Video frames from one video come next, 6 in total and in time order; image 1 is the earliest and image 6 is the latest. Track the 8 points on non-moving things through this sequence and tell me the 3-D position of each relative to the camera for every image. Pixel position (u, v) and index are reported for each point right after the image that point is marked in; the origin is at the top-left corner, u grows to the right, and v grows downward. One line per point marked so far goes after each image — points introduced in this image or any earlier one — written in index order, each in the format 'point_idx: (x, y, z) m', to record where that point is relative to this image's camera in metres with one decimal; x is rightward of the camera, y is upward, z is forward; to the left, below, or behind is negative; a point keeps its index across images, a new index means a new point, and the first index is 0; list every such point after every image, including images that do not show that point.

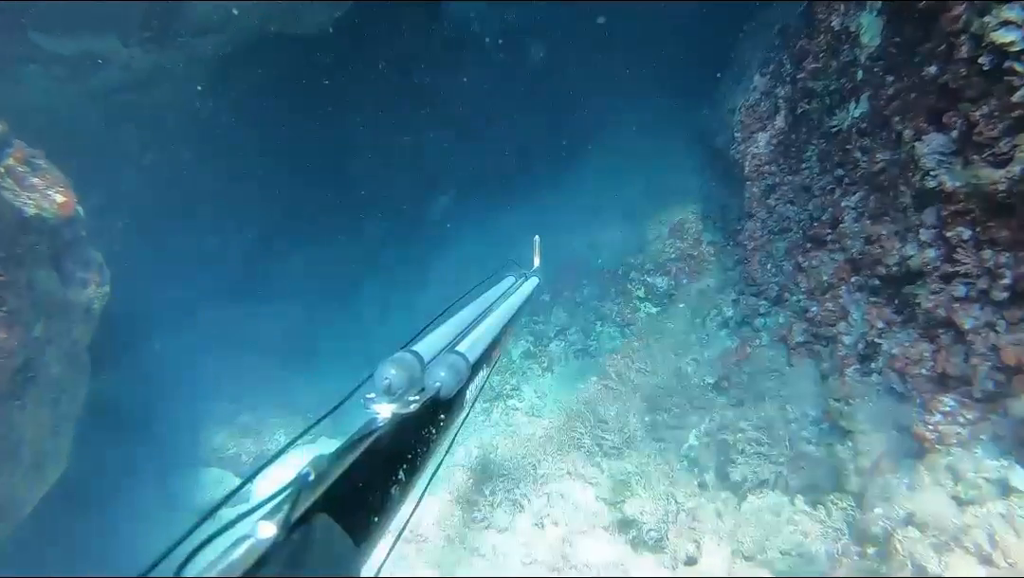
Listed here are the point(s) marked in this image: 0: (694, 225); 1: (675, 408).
0: (+4.8, +1.5, +13.9) m
1: (+3.1, -2.3, +9.6) m
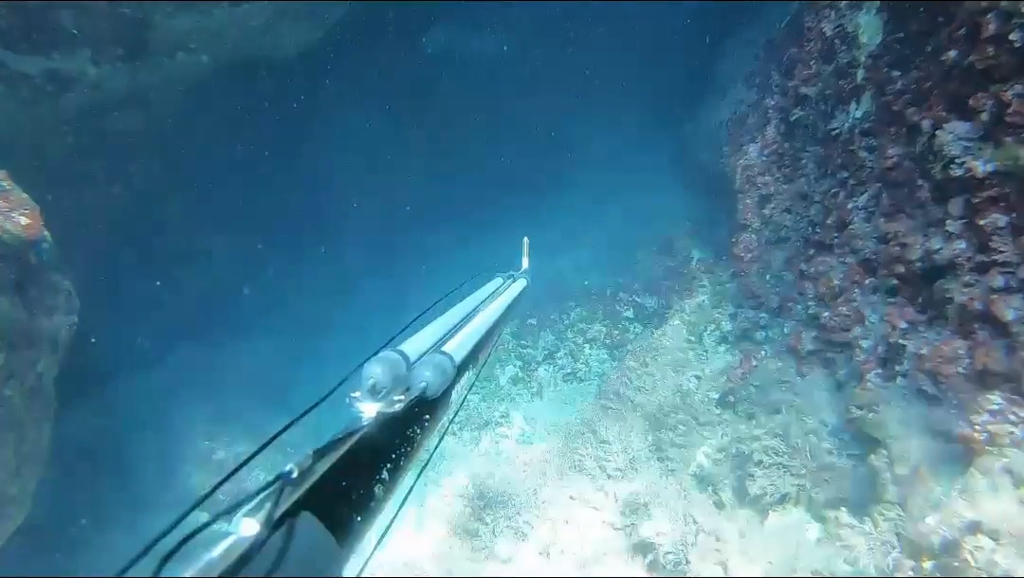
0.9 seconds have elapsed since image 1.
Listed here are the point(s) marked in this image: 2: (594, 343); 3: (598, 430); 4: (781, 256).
0: (+4.6, +1.1, +13.7) m
1: (+3.1, -2.5, +9.1) m
2: (+2.0, -1.5, +12.6) m
3: (+1.7, -2.7, +9.6) m
4: (+5.5, +0.6, +10.1) m
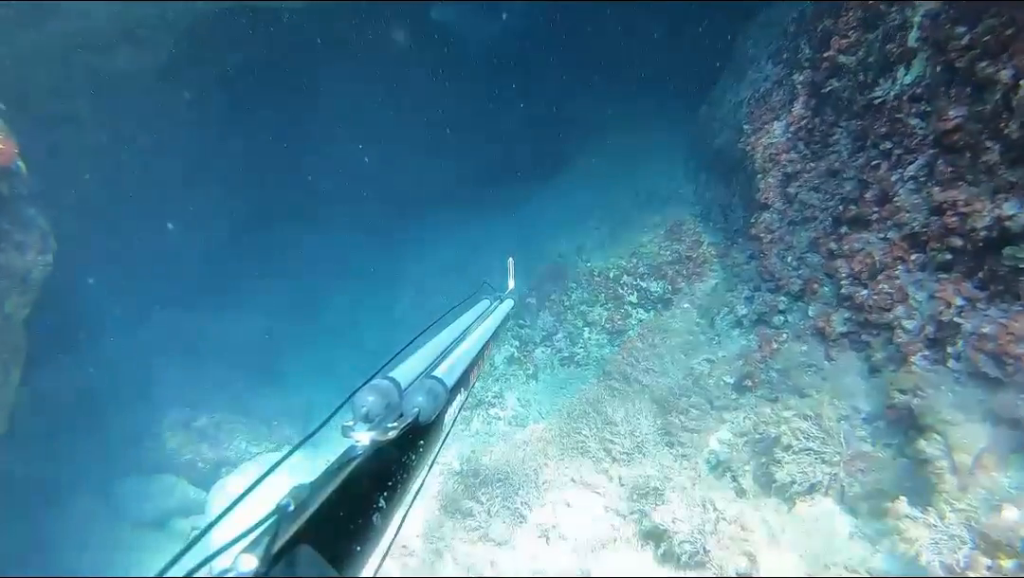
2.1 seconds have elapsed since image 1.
0: (+4.7, +1.5, +13.0) m
1: (+3.1, -2.0, +8.5) m
2: (+2.0, -1.0, +12.0) m
3: (+1.7, -2.2, +9.0) m
4: (+5.6, +1.0, +9.5) m
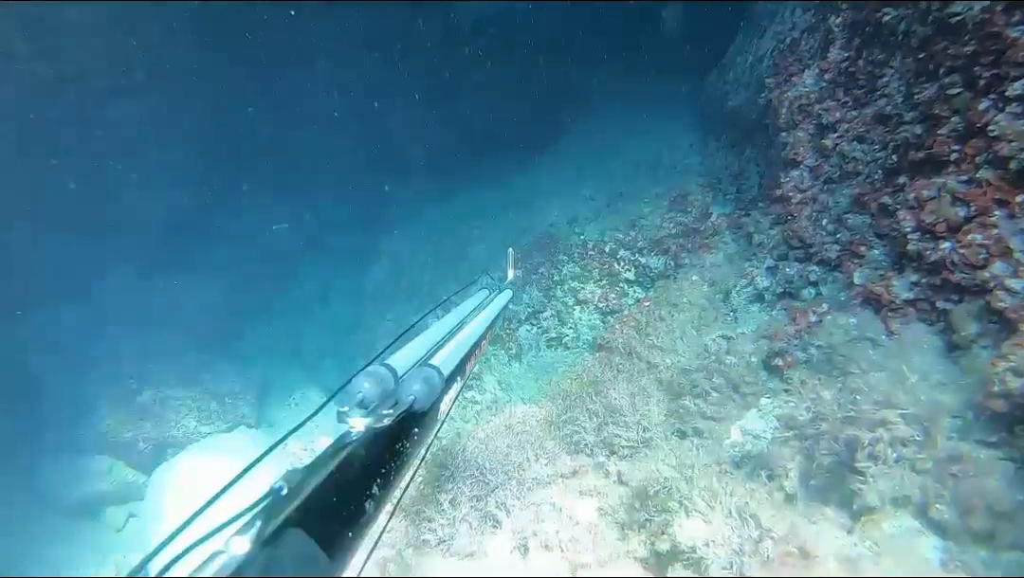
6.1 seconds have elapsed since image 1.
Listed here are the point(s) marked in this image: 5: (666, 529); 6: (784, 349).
0: (+4.4, +2.2, +11.4) m
1: (+2.8, -1.4, +6.9) m
2: (+1.6, -0.3, +10.3) m
3: (+1.4, -1.5, +7.4) m
4: (+5.4, +1.5, +7.9) m
5: (+1.6, -2.5, +5.2) m
6: (+3.8, -0.8, +6.8) m
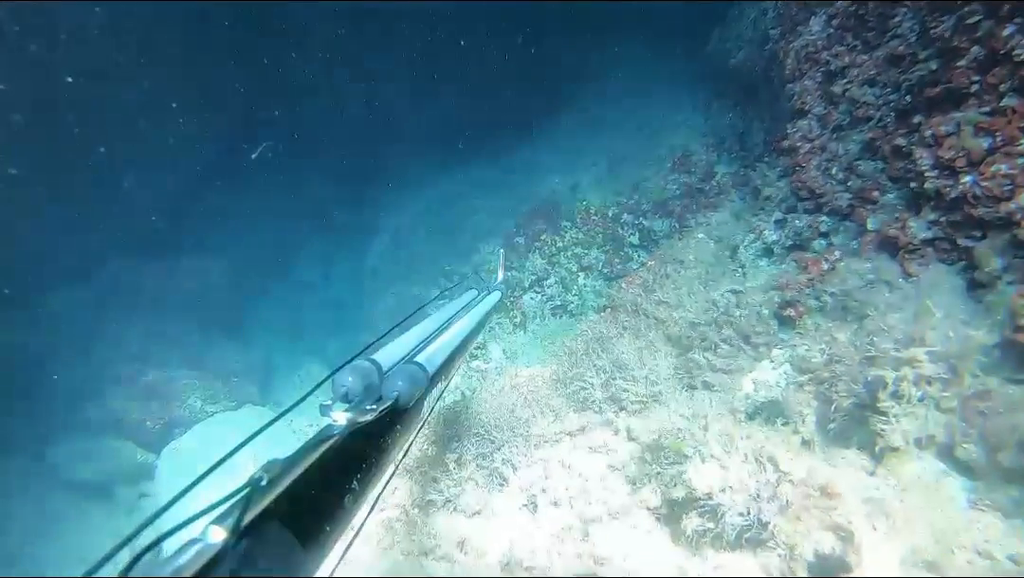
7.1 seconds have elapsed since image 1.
0: (+4.3, +3.0, +11.1) m
1: (+2.8, -0.8, +6.7) m
2: (+1.6, +0.5, +10.1) m
3: (+1.4, -0.9, +7.2) m
4: (+5.4, +2.3, +7.6) m
5: (+1.7, -1.9, +5.1) m
6: (+3.8, -0.1, +6.6) m
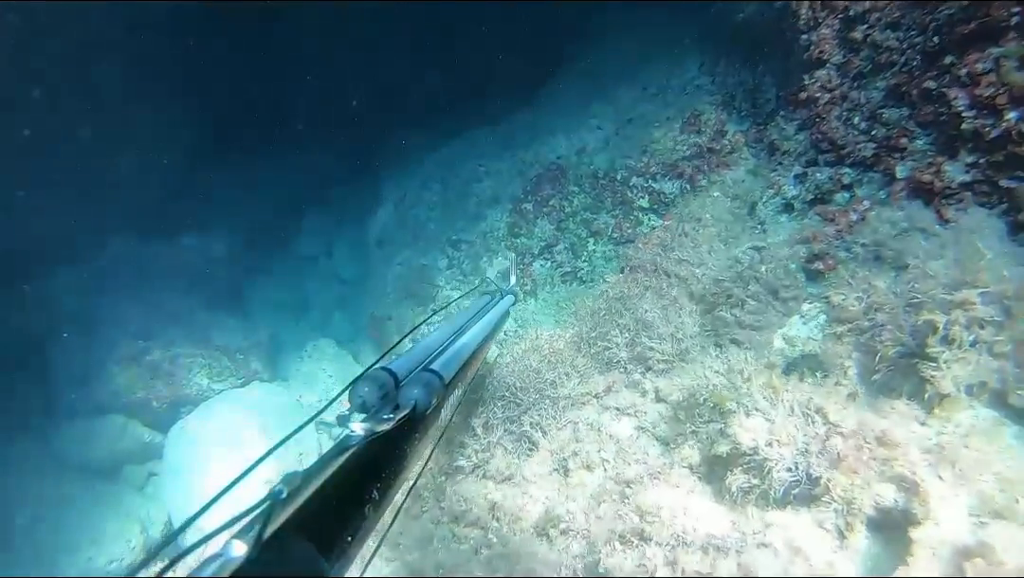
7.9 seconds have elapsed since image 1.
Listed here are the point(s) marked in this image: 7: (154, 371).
0: (+4.4, +3.8, +10.7) m
1: (+3.1, -0.2, +6.5) m
2: (+1.8, +1.2, +9.8) m
3: (+1.7, -0.3, +7.0) m
4: (+5.5, +3.0, +7.3) m
5: (+2.0, -1.5, +4.9) m
6: (+4.0, +0.5, +6.3) m
7: (-8.8, -2.1, +11.8) m
